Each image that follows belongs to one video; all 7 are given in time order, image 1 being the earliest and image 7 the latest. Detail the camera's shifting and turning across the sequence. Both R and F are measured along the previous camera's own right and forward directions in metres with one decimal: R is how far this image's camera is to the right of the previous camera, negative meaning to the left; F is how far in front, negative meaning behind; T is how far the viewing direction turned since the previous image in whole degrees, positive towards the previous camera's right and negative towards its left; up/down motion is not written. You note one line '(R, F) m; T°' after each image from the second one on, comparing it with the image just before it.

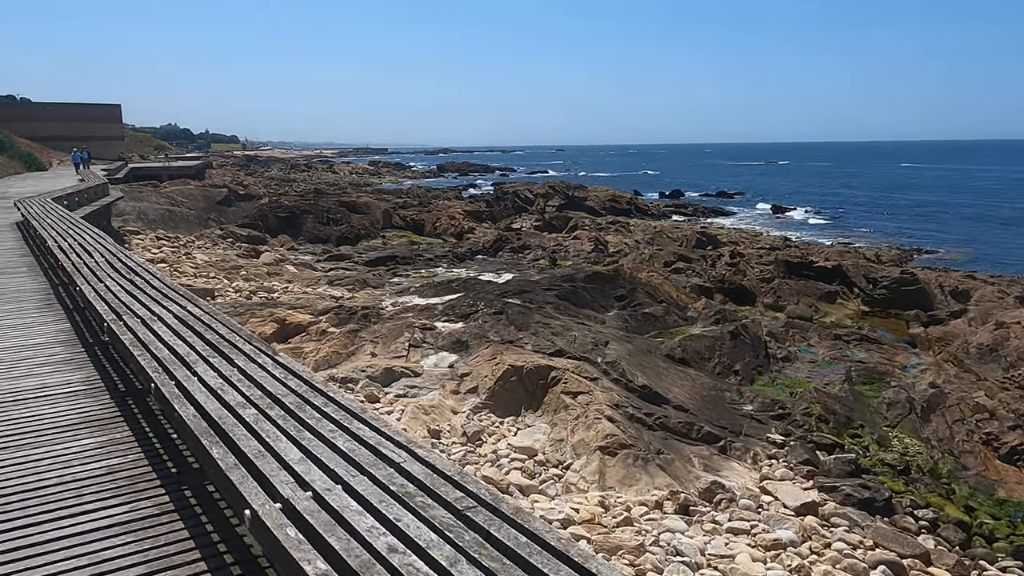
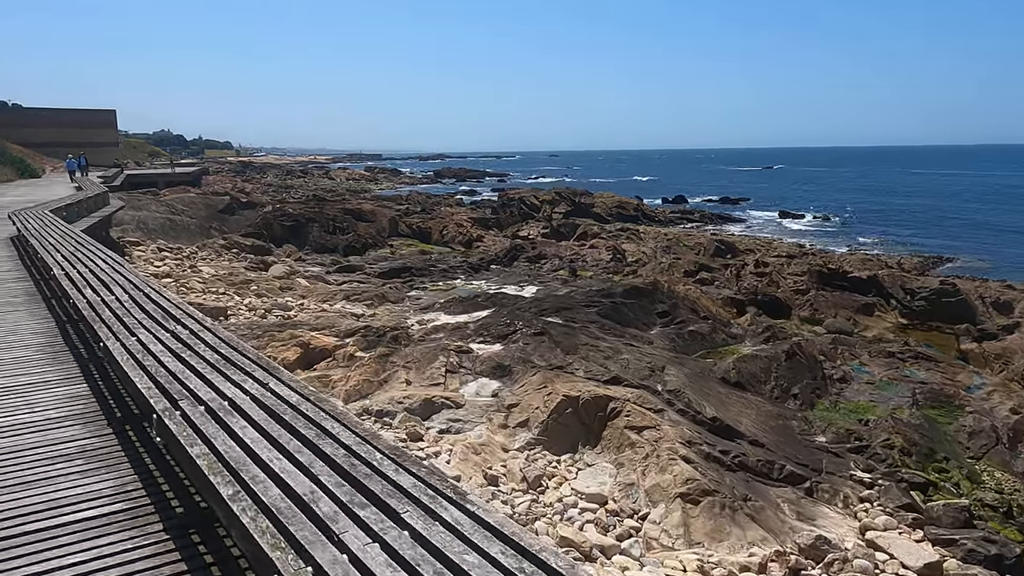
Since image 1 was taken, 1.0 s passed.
(-0.8, +1.2) m; 0°
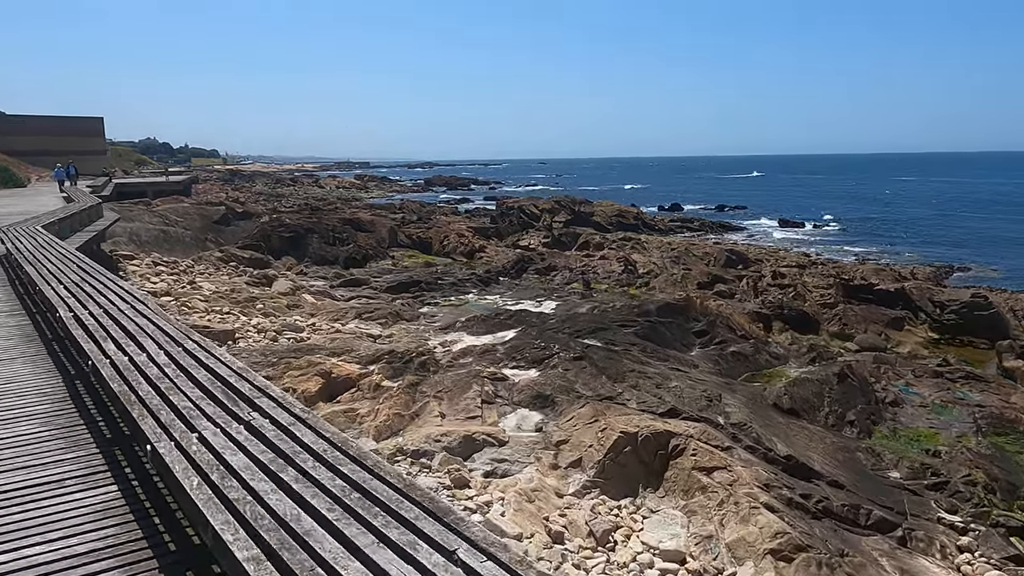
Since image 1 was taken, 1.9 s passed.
(-0.7, +1.0) m; +1°
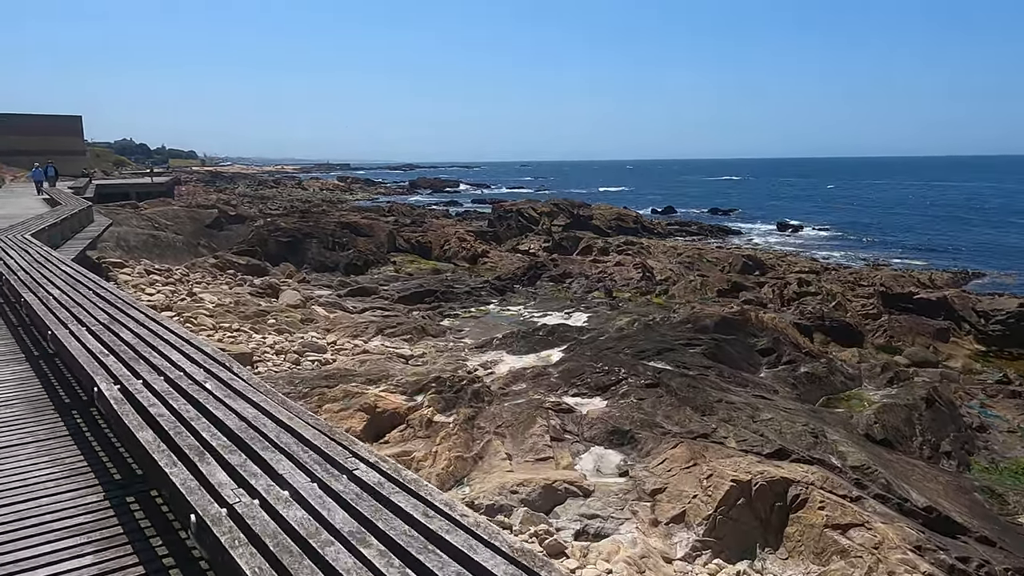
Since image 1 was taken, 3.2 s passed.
(-1.1, +1.5) m; +1°
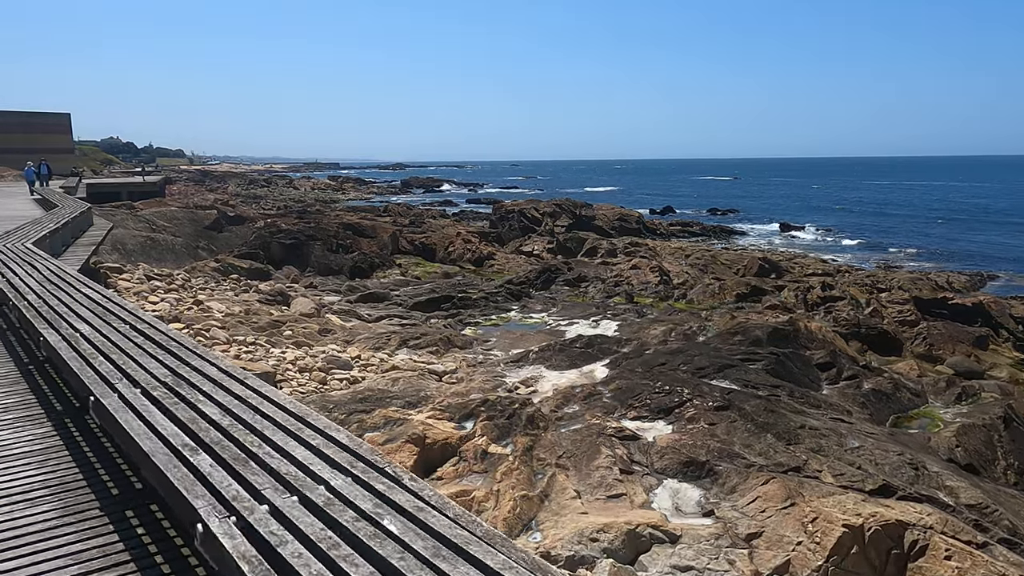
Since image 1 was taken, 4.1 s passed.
(-0.8, +1.0) m; +1°
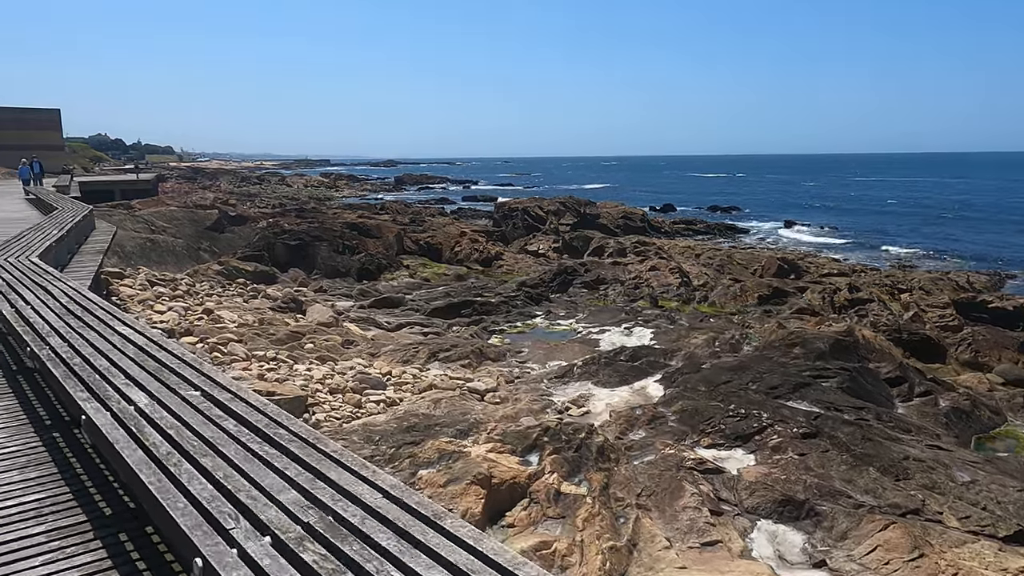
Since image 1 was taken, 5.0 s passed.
(-0.8, +1.0) m; +1°
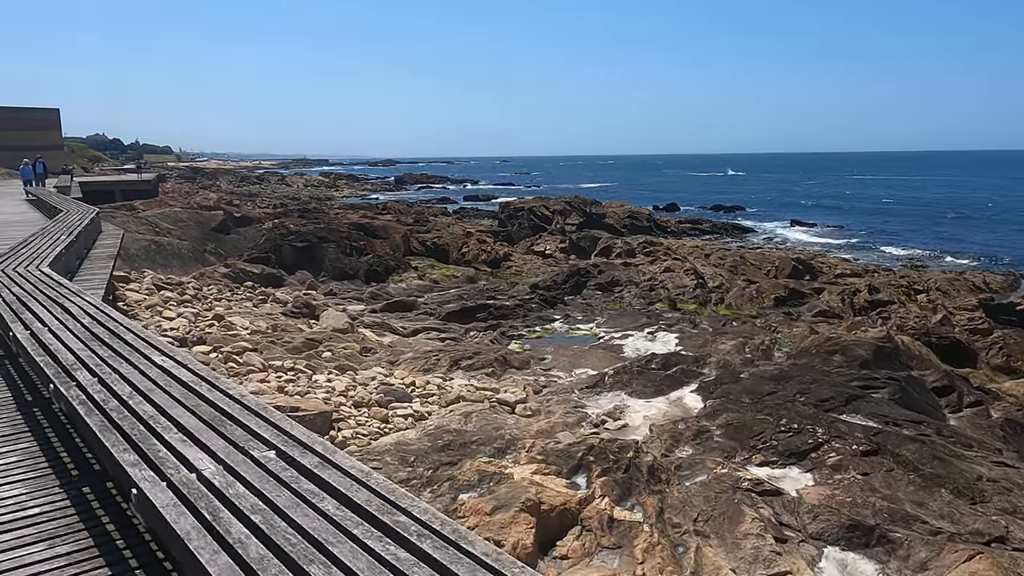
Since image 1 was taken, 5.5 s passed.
(-0.4, +0.5) m; 0°
